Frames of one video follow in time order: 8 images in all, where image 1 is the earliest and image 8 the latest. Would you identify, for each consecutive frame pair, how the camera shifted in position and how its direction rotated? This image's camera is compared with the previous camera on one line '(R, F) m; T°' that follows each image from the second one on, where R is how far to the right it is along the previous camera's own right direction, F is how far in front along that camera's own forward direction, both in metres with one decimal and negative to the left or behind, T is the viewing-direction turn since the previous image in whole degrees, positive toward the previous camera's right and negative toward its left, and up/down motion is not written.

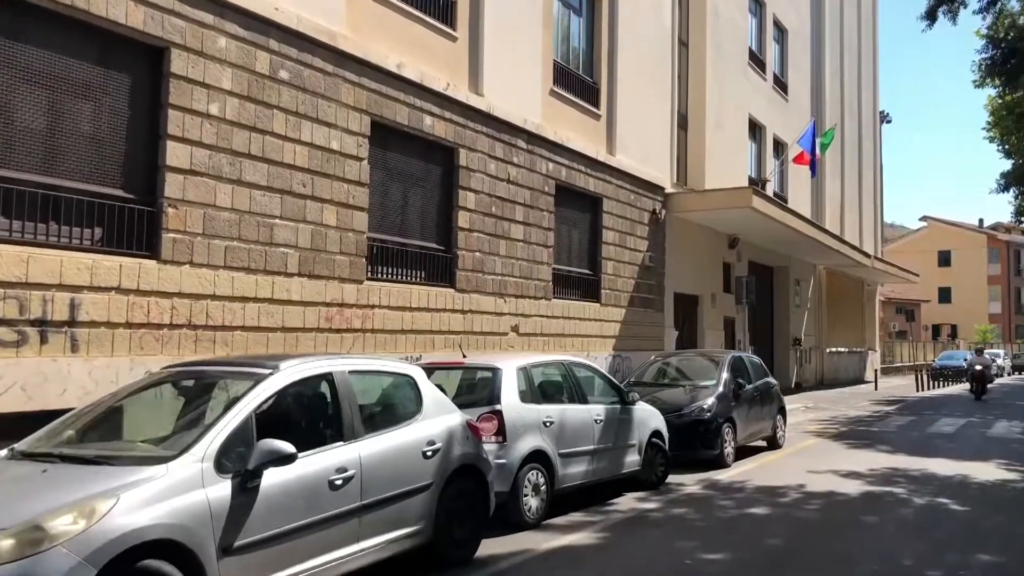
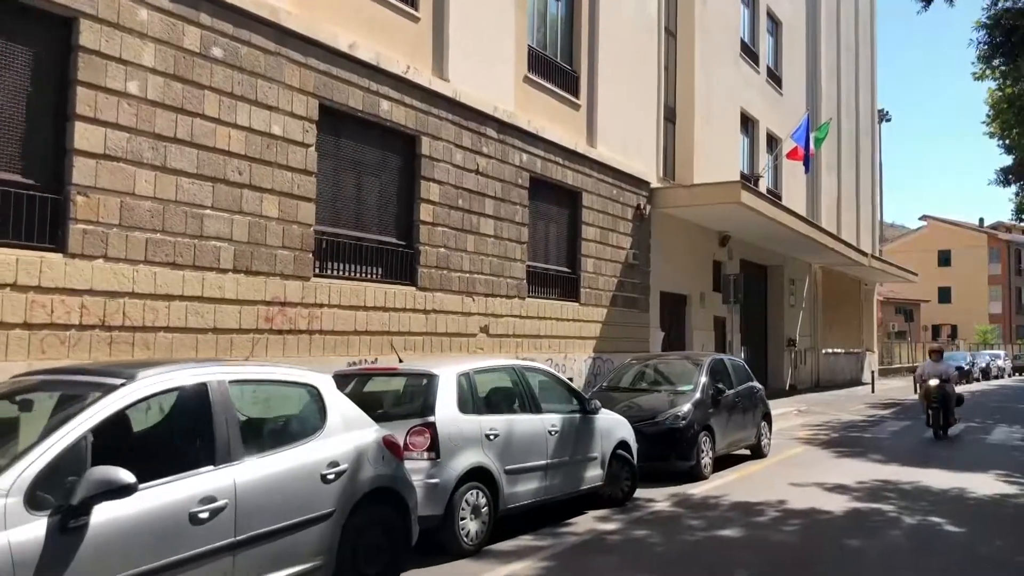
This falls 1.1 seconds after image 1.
(+0.8, +0.8) m; 0°
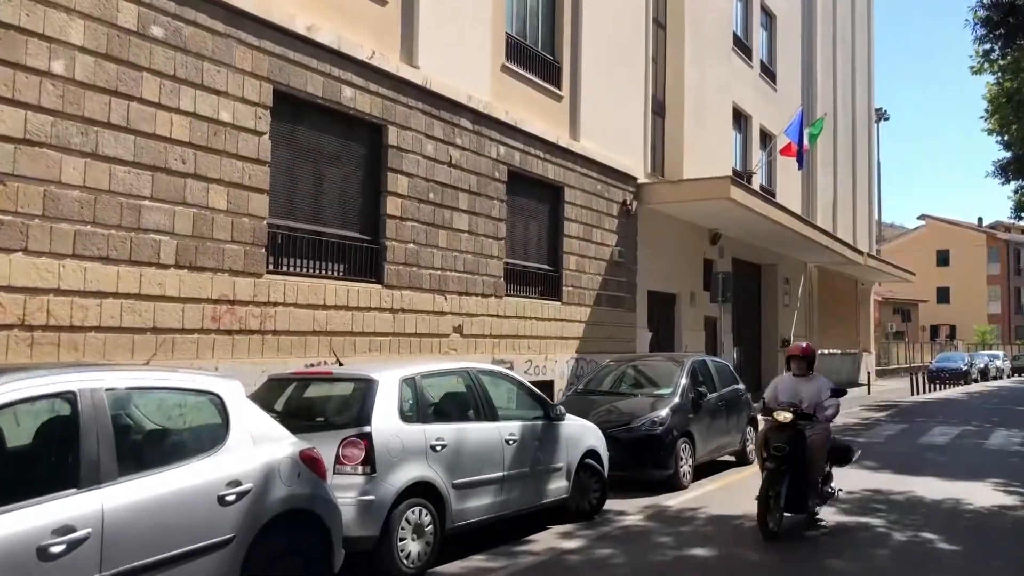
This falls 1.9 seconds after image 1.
(+0.6, +0.6) m; 0°
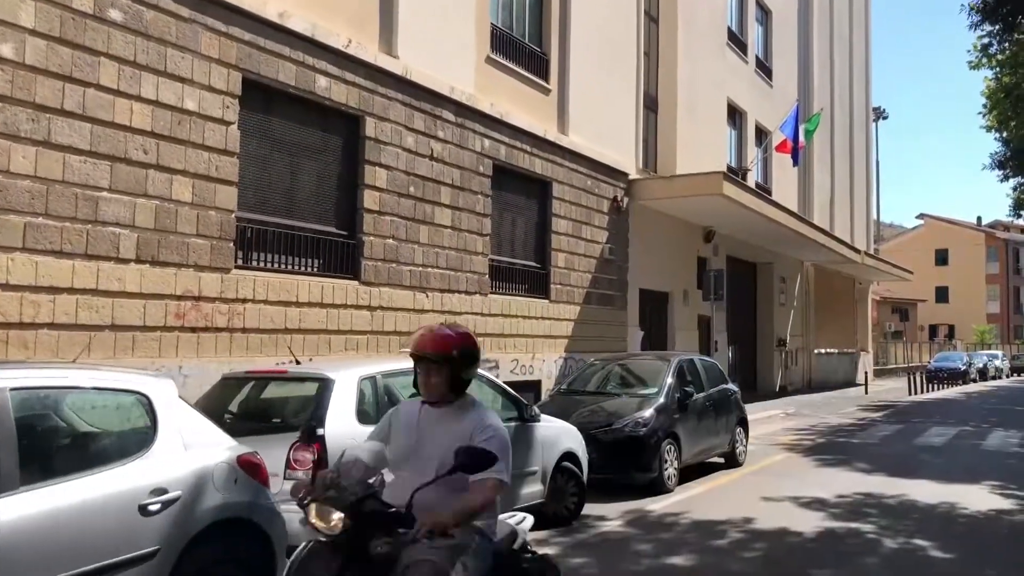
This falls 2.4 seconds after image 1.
(+0.4, +0.3) m; 0°
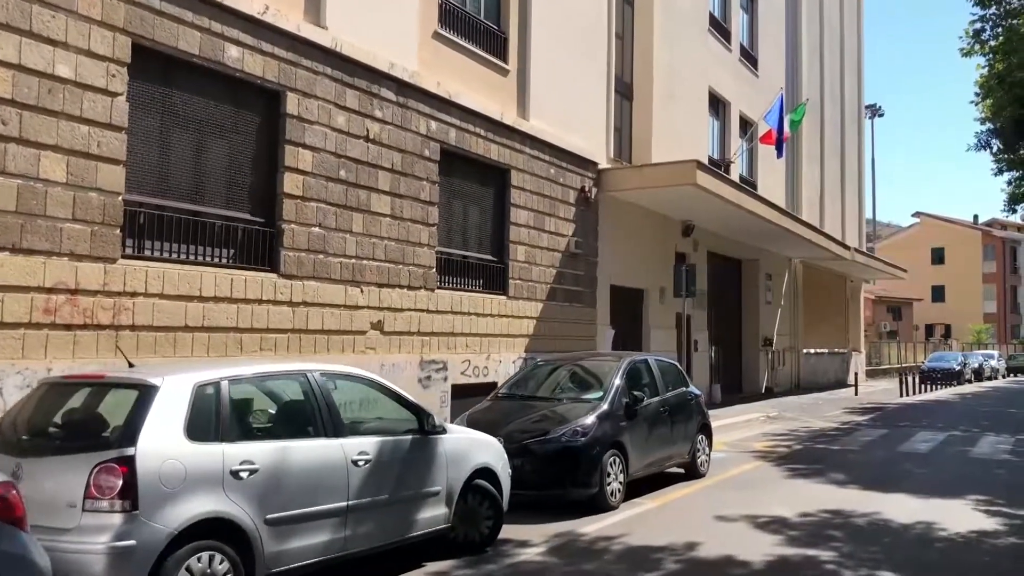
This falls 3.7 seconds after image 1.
(+1.3, +1.0) m; 0°
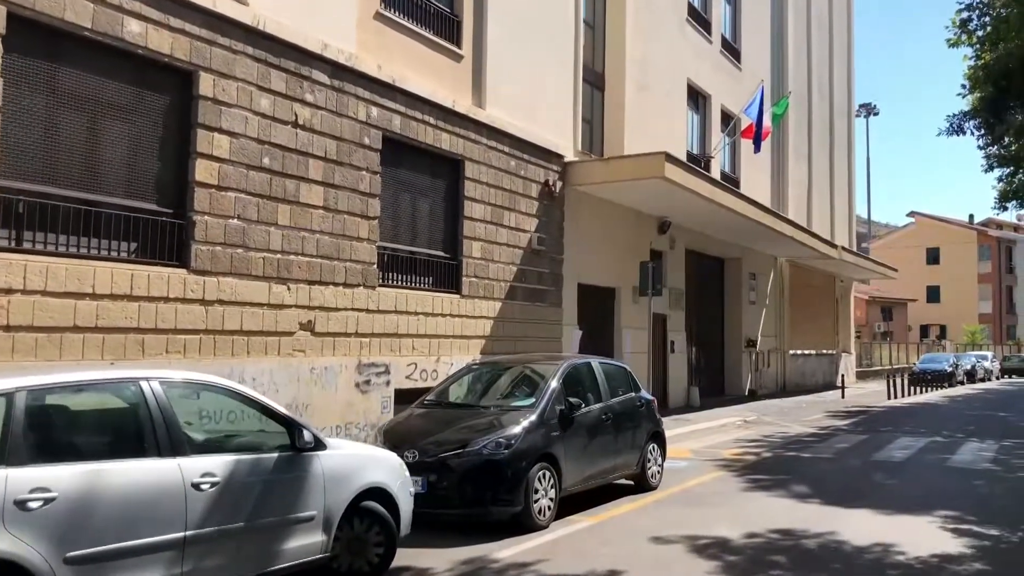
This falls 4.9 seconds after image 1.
(+1.2, +0.8) m; 0°
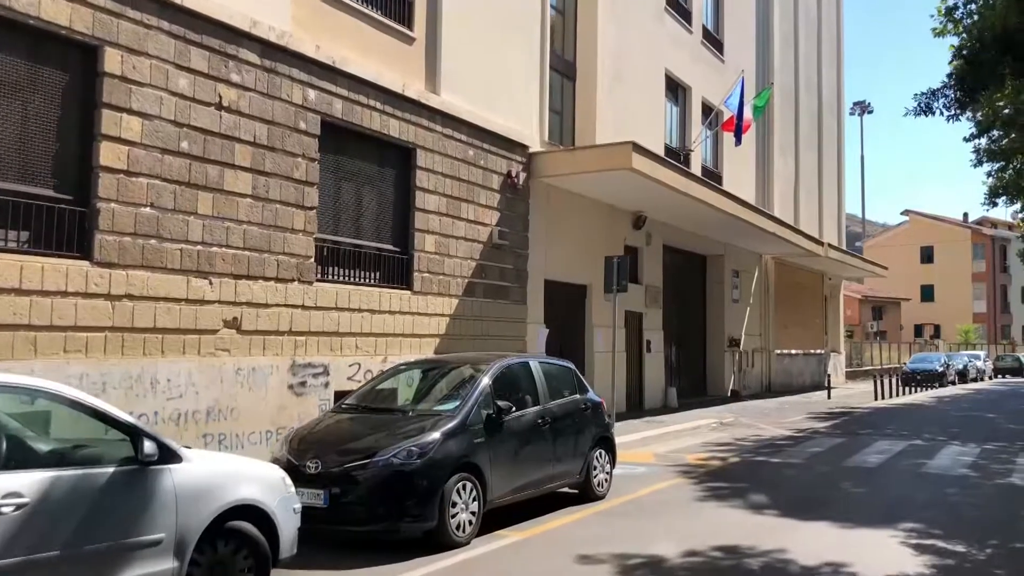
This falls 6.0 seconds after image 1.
(+1.1, +0.7) m; 0°
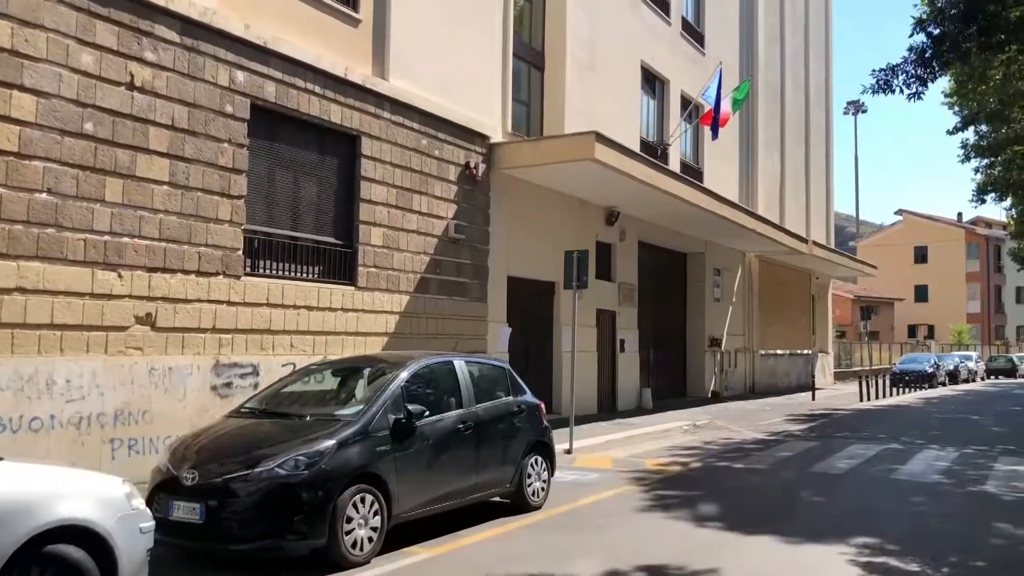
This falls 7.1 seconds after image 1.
(+1.2, +0.7) m; 0°
